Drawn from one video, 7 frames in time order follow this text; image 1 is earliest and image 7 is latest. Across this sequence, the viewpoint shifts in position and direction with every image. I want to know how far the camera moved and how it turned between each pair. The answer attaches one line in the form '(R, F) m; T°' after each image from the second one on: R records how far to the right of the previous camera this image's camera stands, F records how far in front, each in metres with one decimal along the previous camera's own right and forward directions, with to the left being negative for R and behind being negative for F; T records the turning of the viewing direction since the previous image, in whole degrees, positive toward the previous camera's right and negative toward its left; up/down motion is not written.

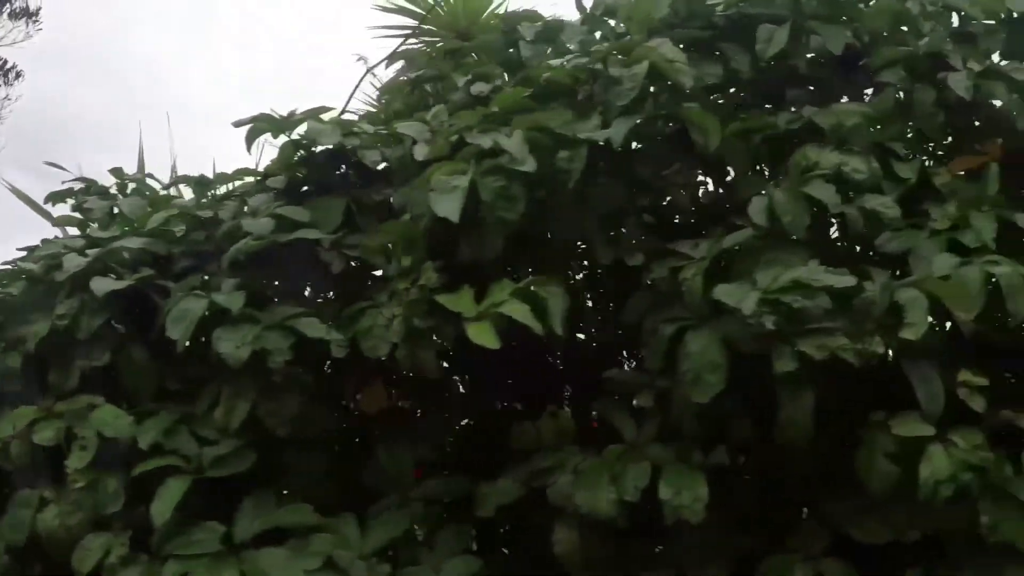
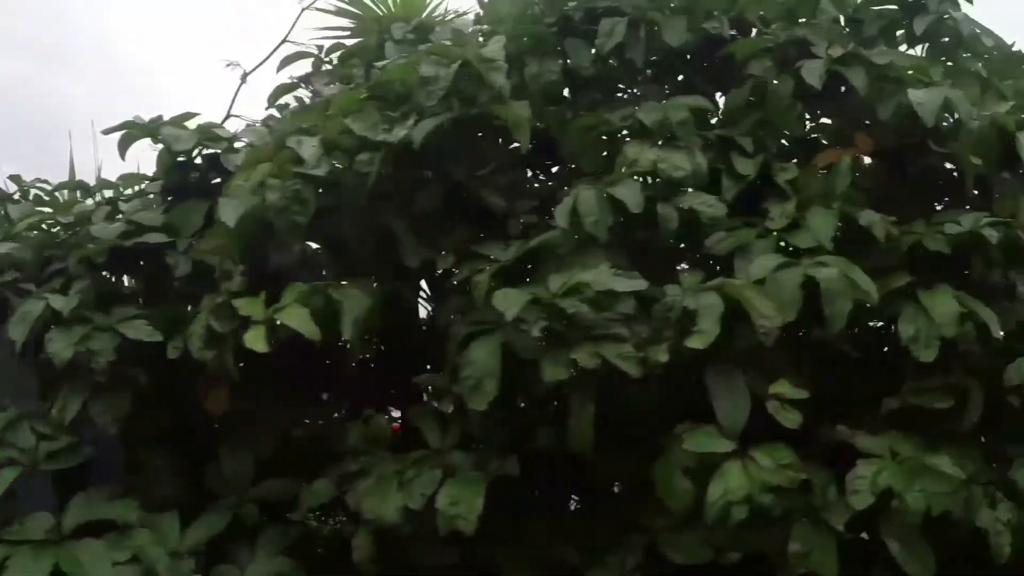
(+0.5, +0.1) m; -7°
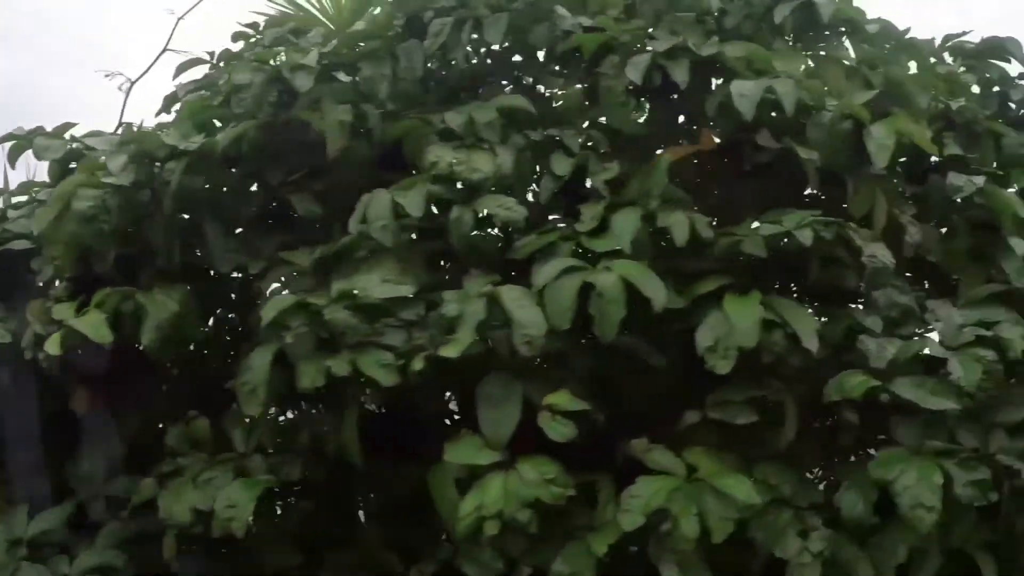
(+0.5, +0.1) m; -7°
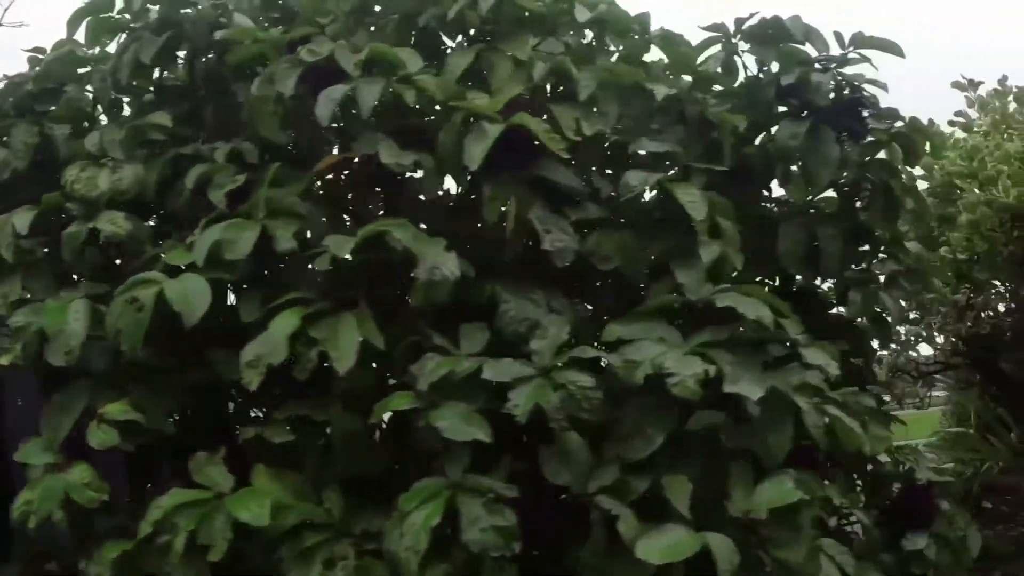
(+1.0, +0.1) m; -12°
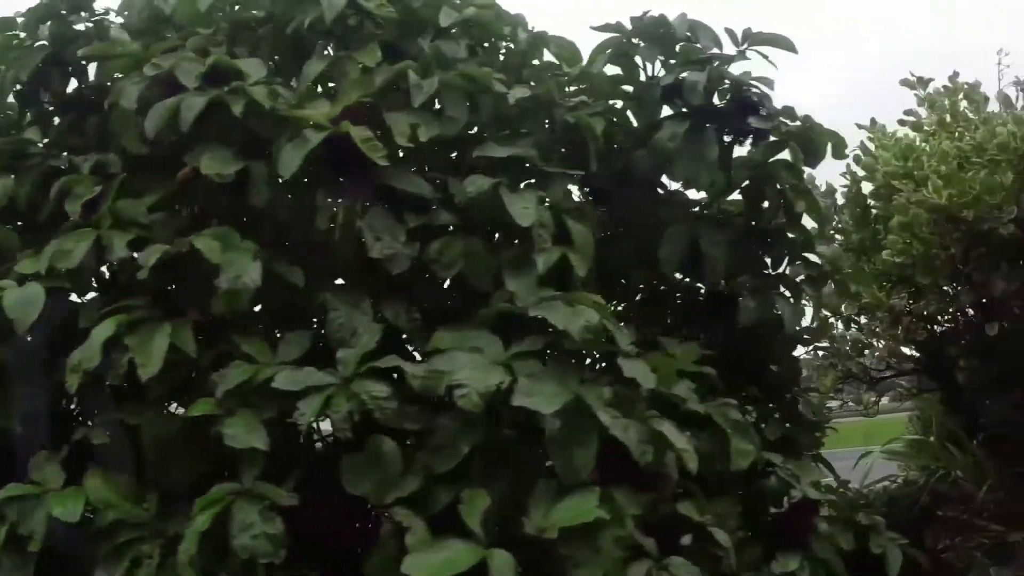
(+0.4, 0.0) m; -5°
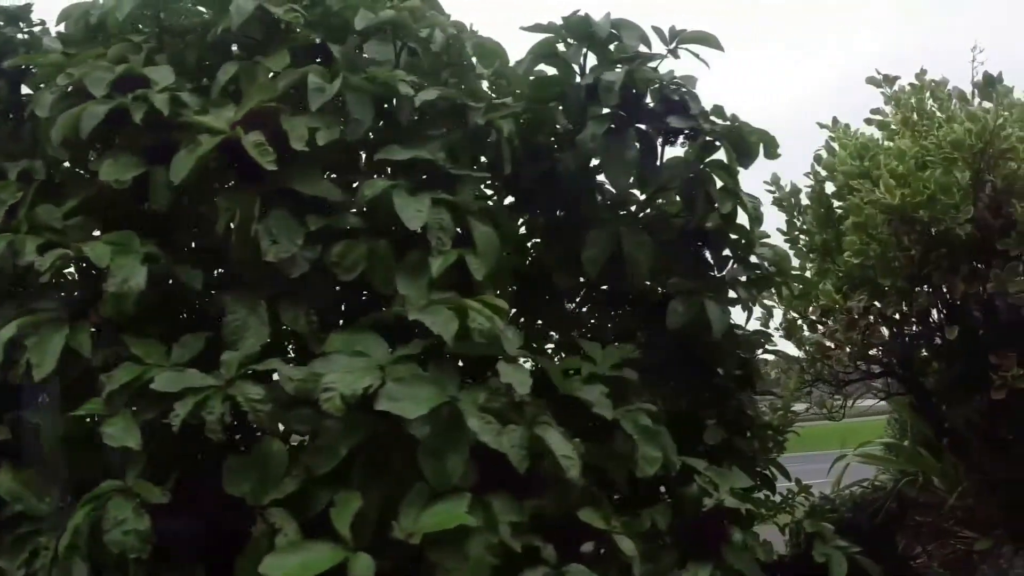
(+0.3, 0.0) m; -4°
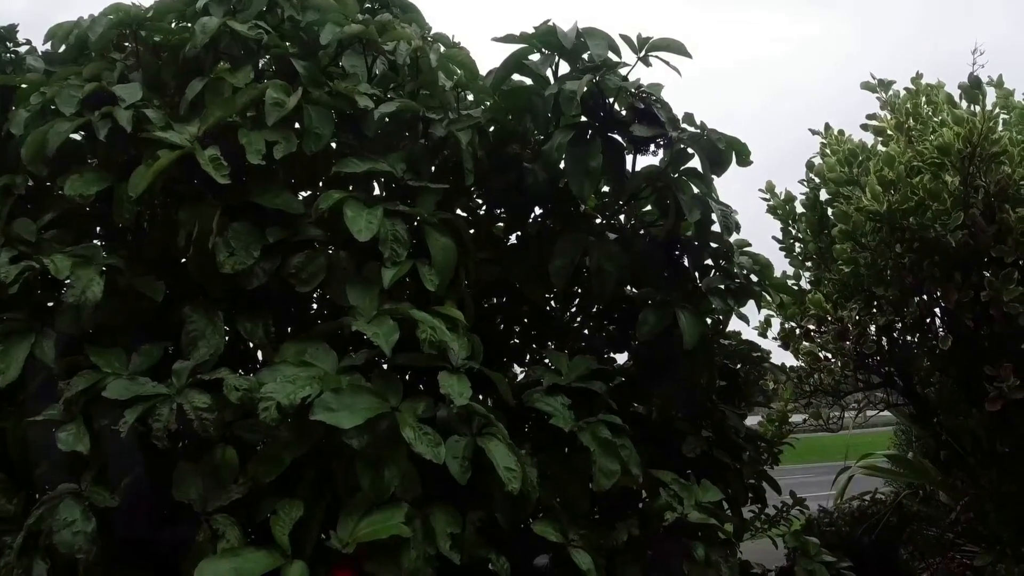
(+0.2, 0.0) m; -4°
